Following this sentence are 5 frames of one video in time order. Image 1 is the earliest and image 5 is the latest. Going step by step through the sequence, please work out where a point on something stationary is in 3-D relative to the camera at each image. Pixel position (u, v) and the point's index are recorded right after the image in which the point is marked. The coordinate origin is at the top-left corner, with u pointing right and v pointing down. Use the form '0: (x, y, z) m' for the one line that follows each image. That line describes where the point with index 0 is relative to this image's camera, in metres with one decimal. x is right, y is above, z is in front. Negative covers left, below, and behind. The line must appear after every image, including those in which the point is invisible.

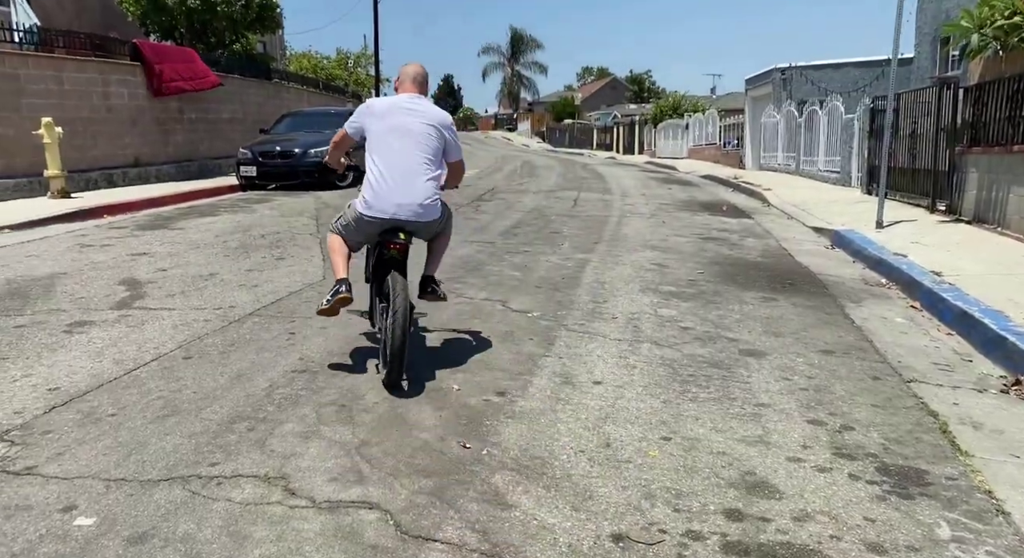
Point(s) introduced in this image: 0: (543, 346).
0: (+0.2, -0.4, +4.5) m
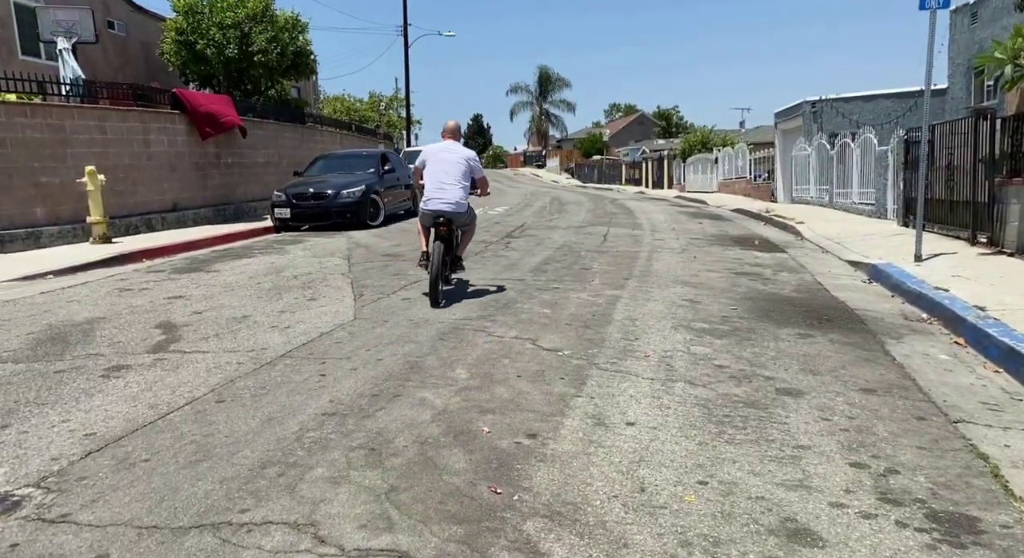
0: (+0.4, -0.6, +4.4) m
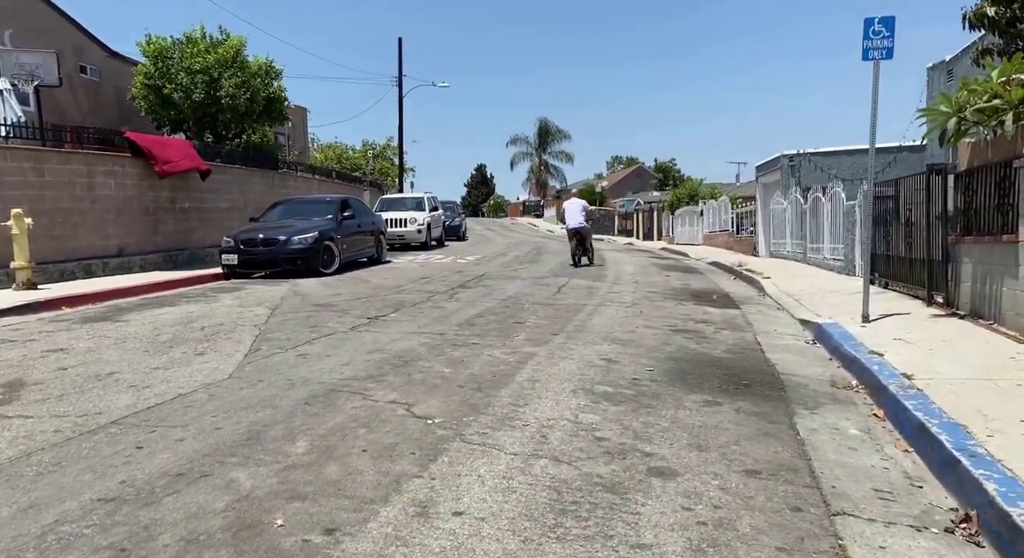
0: (-0.5, -0.9, +3.9) m
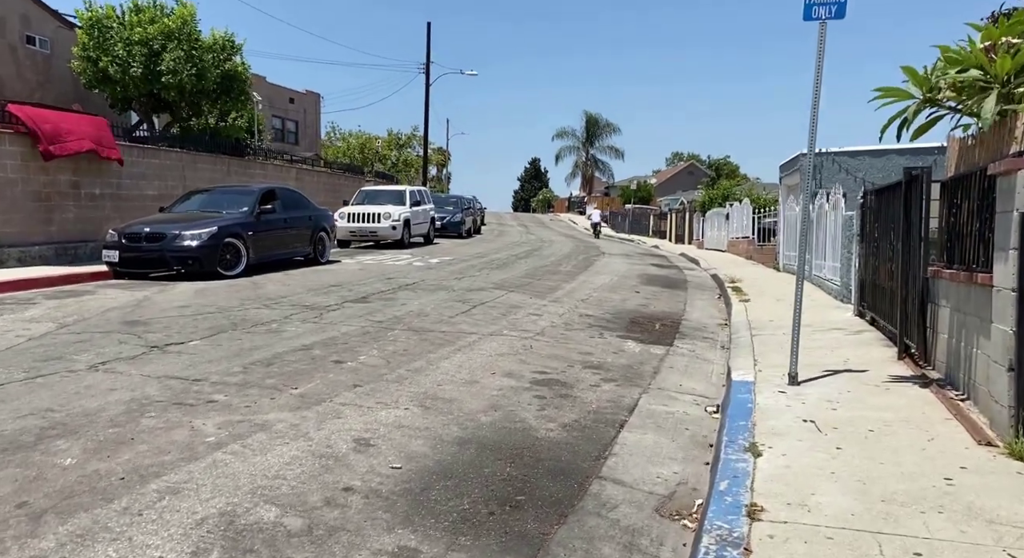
0: (-2.5, -1.2, +1.8) m
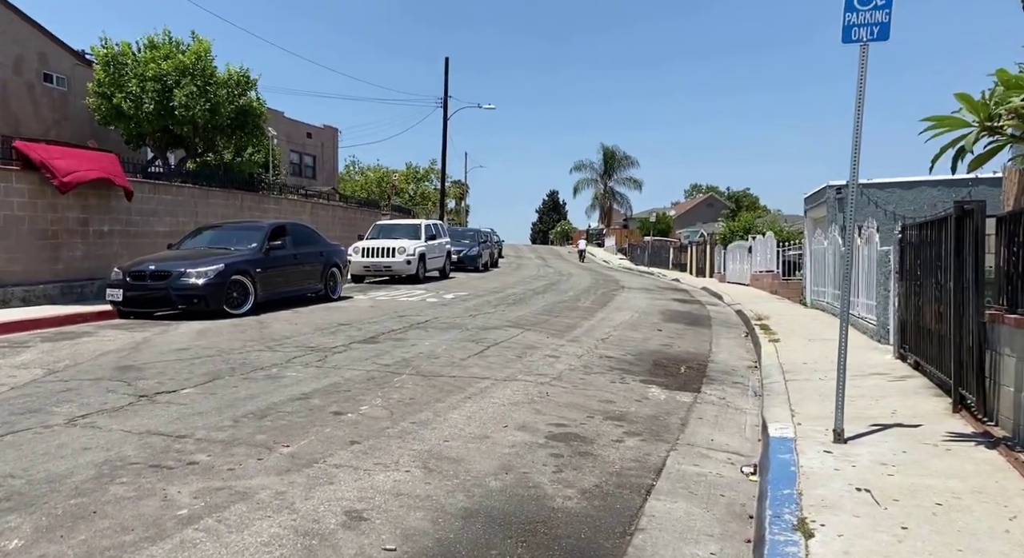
0: (-2.5, -1.4, +1.3) m
